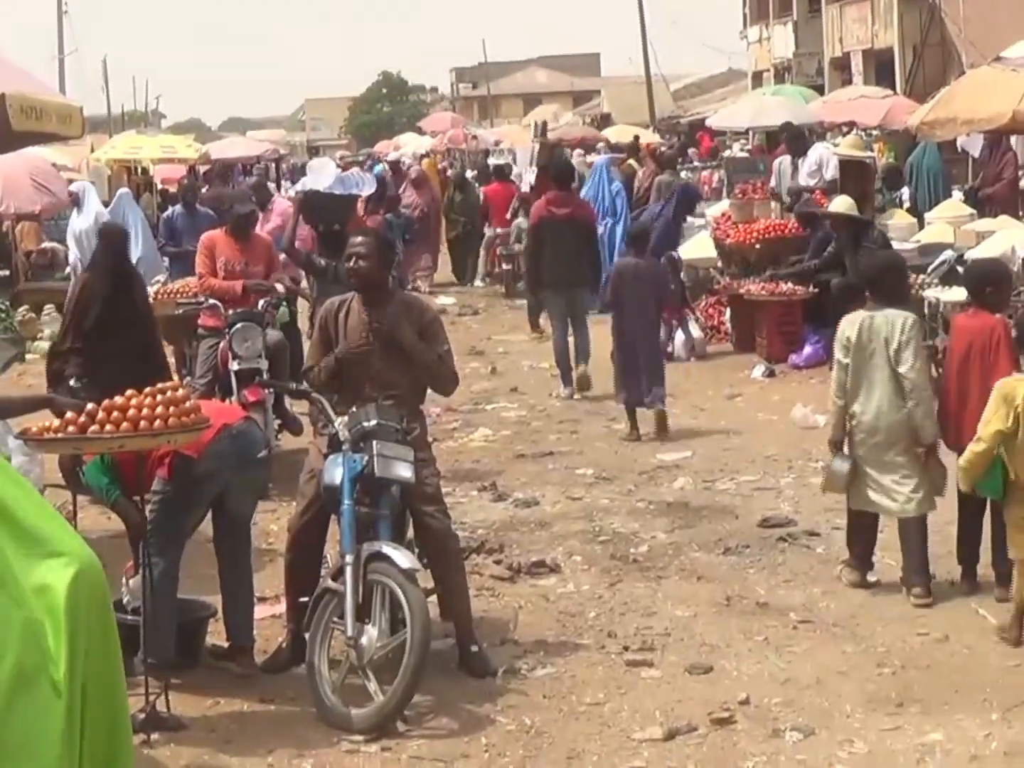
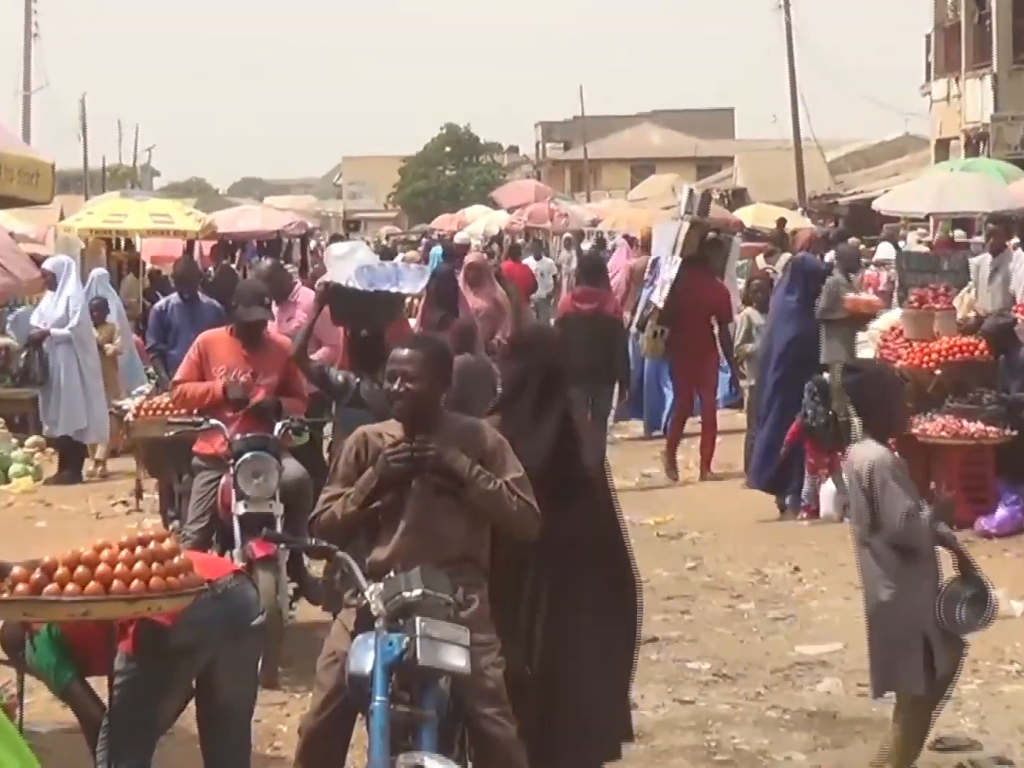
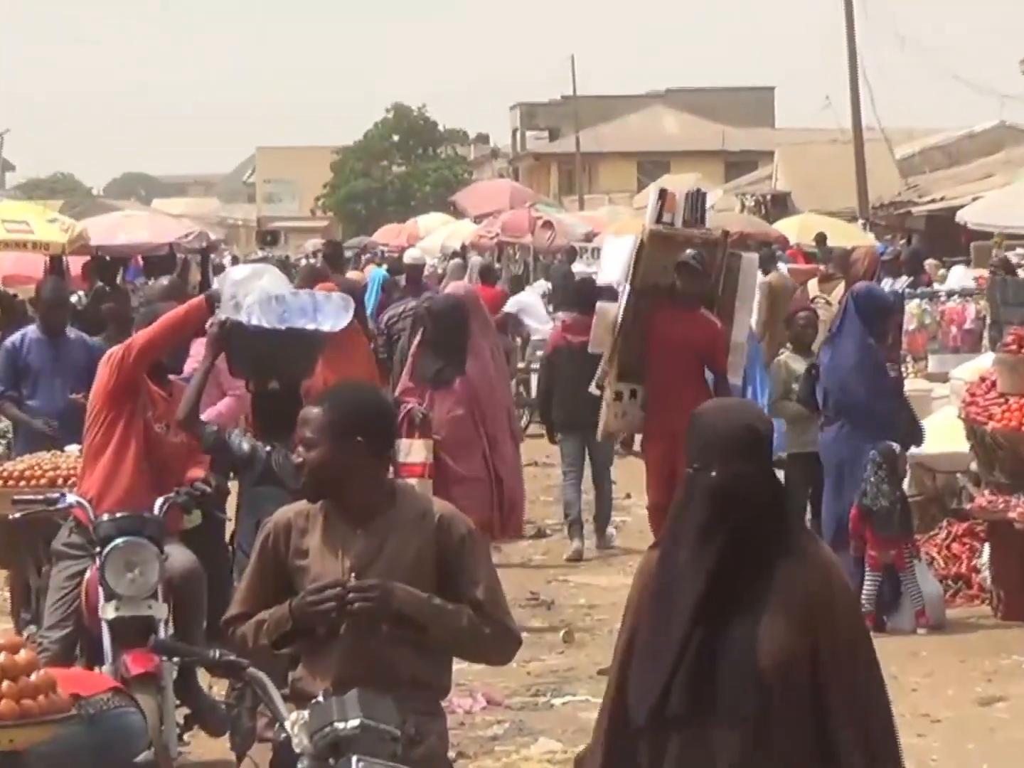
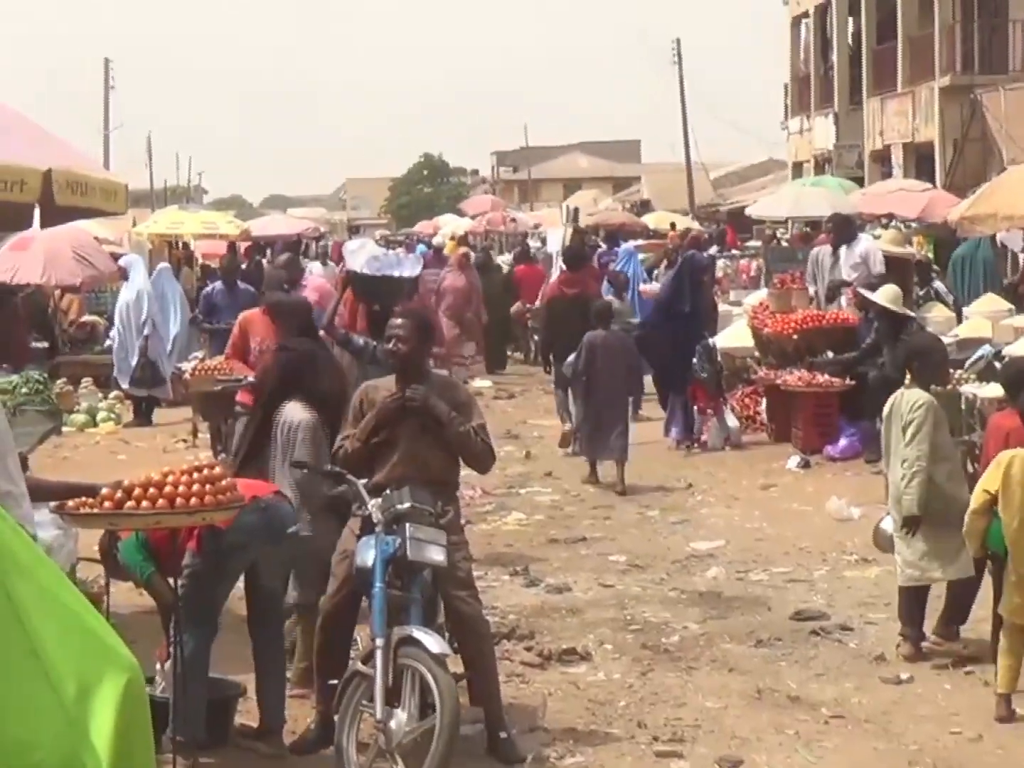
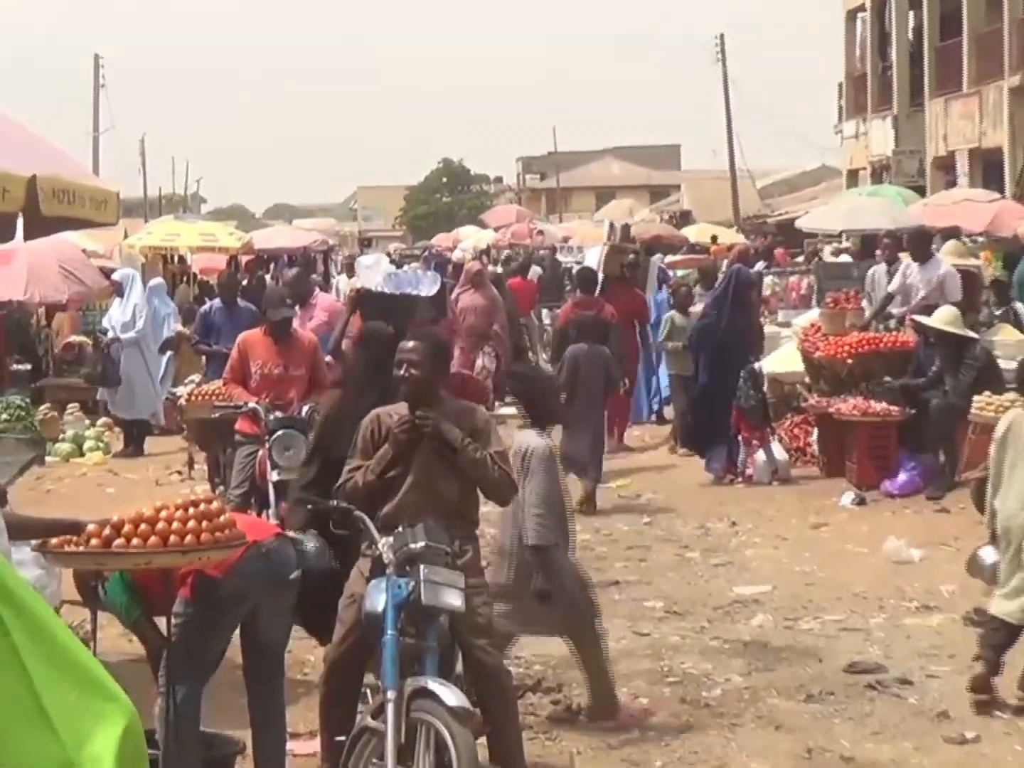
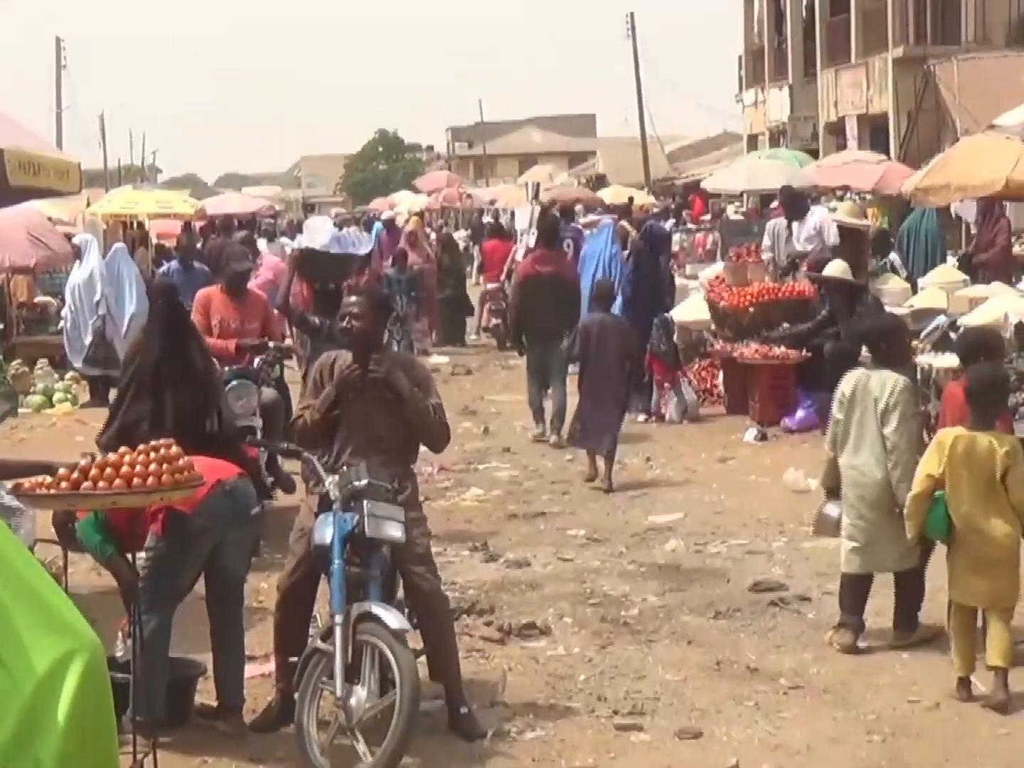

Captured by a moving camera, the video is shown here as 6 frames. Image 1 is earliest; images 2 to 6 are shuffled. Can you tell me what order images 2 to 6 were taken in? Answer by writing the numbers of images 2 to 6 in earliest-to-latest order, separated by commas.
6, 4, 5, 2, 3
